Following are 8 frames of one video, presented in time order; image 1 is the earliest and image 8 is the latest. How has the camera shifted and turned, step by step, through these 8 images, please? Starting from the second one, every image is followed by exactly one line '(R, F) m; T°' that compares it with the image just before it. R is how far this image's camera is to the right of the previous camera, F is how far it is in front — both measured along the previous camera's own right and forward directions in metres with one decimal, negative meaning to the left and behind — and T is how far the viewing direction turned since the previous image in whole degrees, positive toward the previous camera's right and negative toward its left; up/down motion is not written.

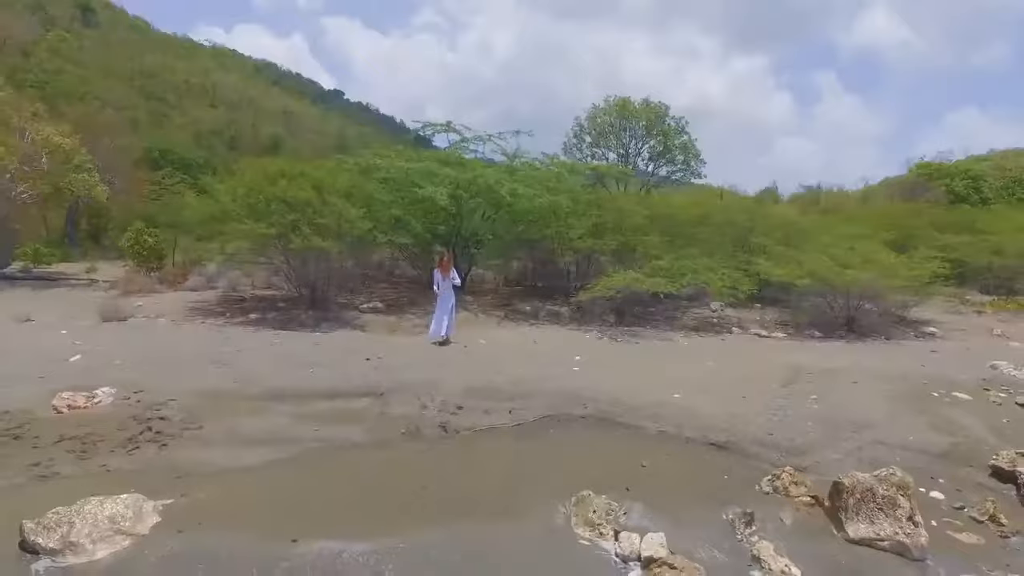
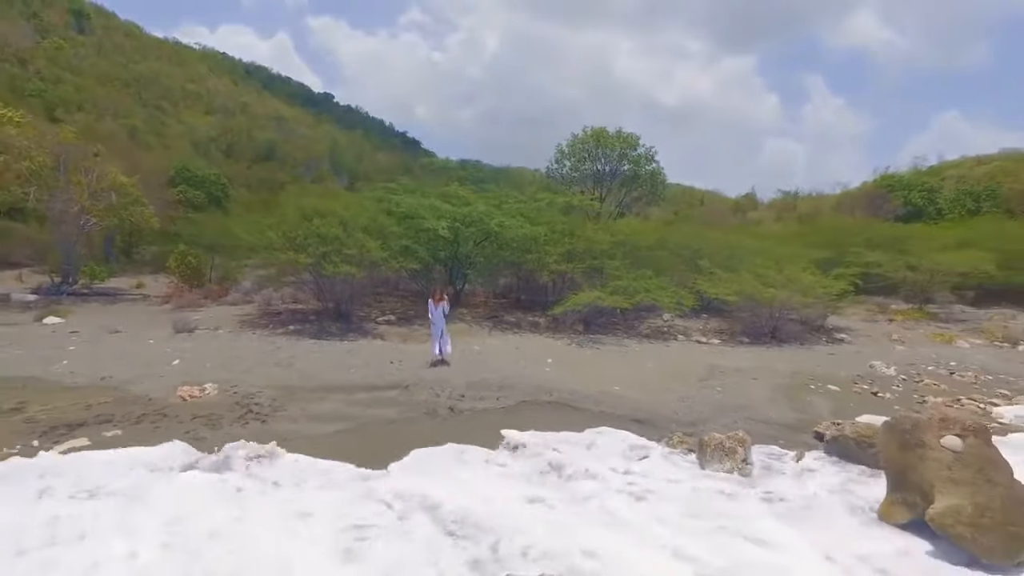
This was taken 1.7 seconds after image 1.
(0.0, -2.5) m; +1°
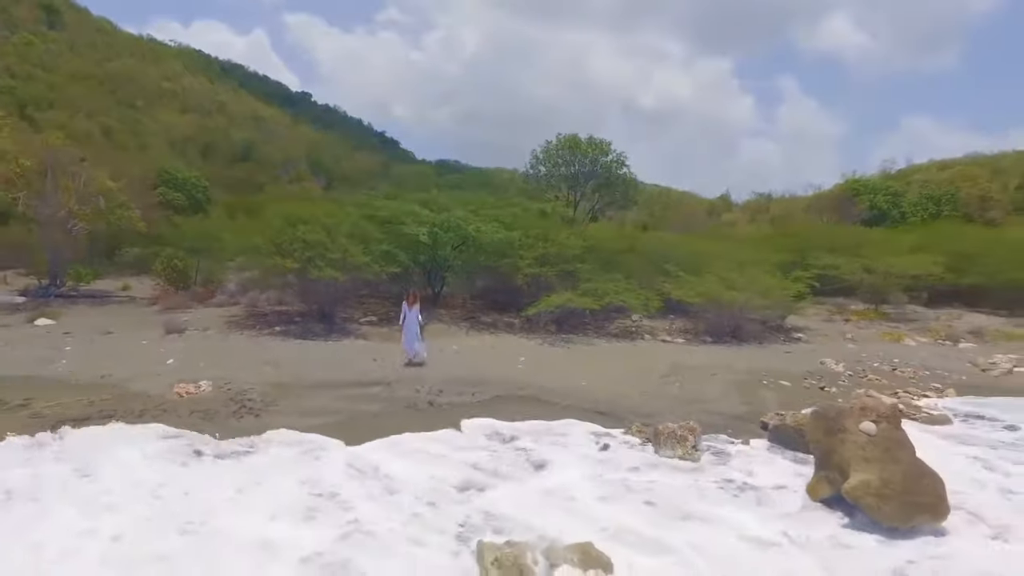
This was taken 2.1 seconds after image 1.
(+0.1, -0.7) m; +2°
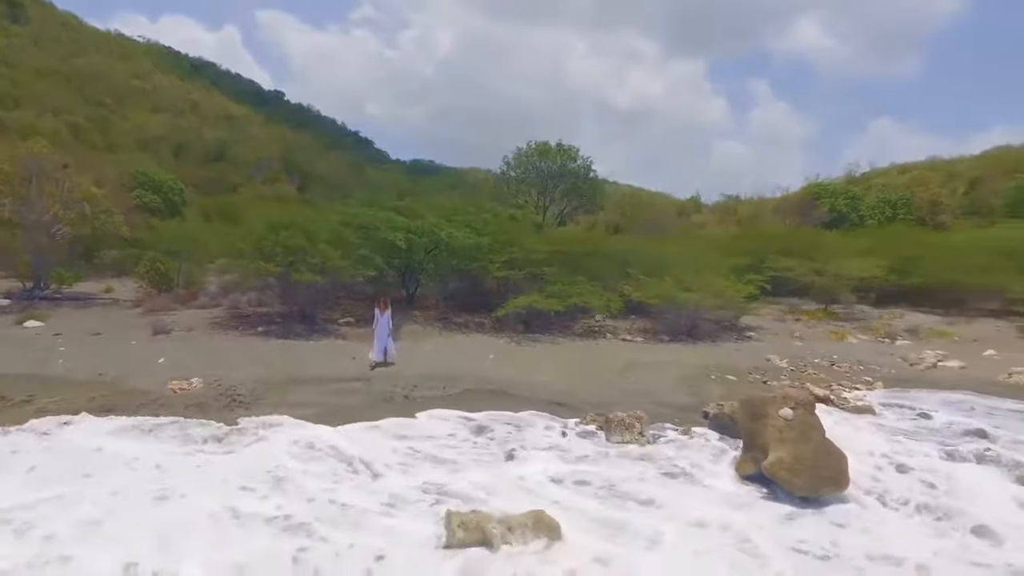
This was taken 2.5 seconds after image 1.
(+0.1, -0.9) m; +2°
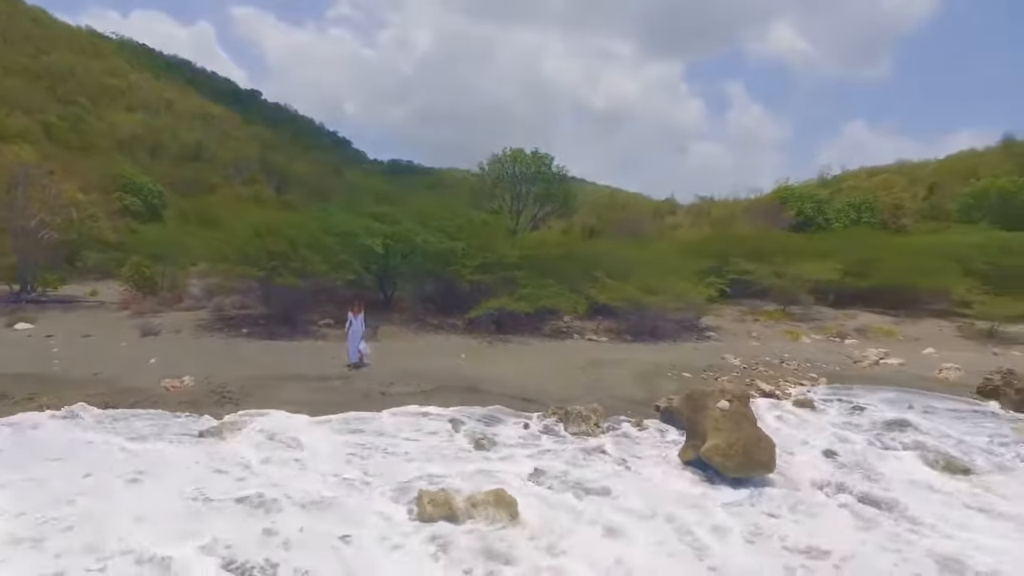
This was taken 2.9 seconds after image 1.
(+0.1, -0.9) m; +2°
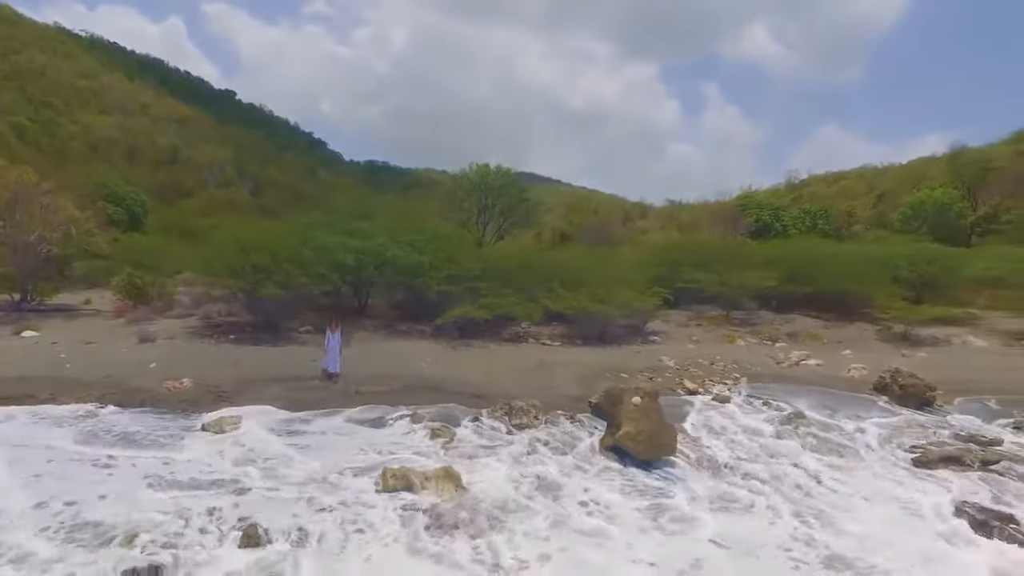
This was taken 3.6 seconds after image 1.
(+0.4, -1.8) m; +2°
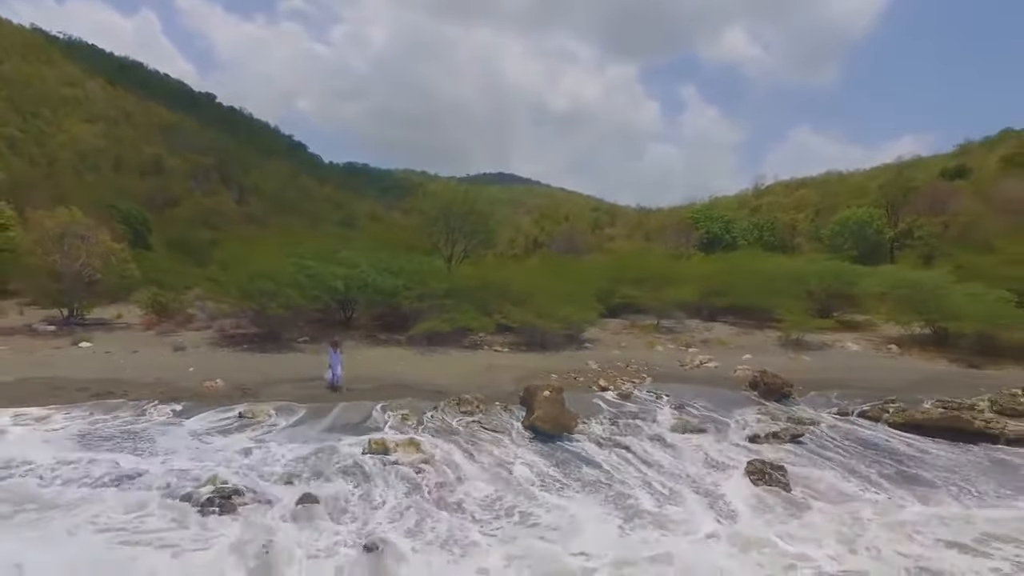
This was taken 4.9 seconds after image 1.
(+0.7, -4.2) m; +2°
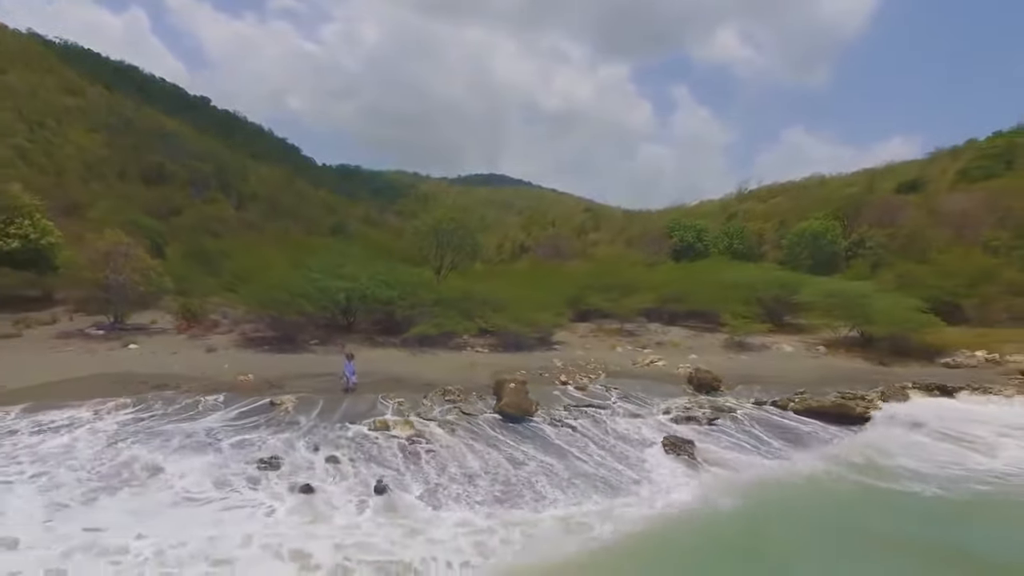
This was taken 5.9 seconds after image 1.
(+0.5, -3.9) m; +1°
